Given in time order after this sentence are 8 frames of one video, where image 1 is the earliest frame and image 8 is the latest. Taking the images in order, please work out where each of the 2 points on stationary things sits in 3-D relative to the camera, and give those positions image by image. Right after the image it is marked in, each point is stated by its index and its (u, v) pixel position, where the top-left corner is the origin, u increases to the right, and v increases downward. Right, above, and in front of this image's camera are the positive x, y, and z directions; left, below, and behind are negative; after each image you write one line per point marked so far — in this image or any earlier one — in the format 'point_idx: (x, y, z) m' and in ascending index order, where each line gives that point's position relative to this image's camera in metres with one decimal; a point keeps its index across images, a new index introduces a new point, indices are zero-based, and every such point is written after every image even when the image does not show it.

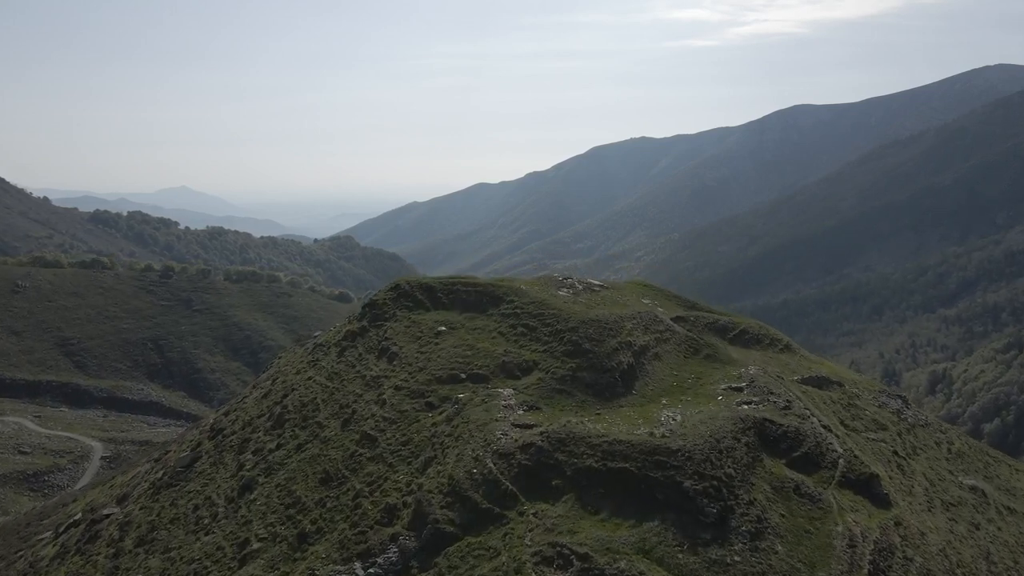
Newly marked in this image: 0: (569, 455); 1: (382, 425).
0: (+1.2, -3.5, +12.3) m
1: (-3.2, -3.5, +15.1) m
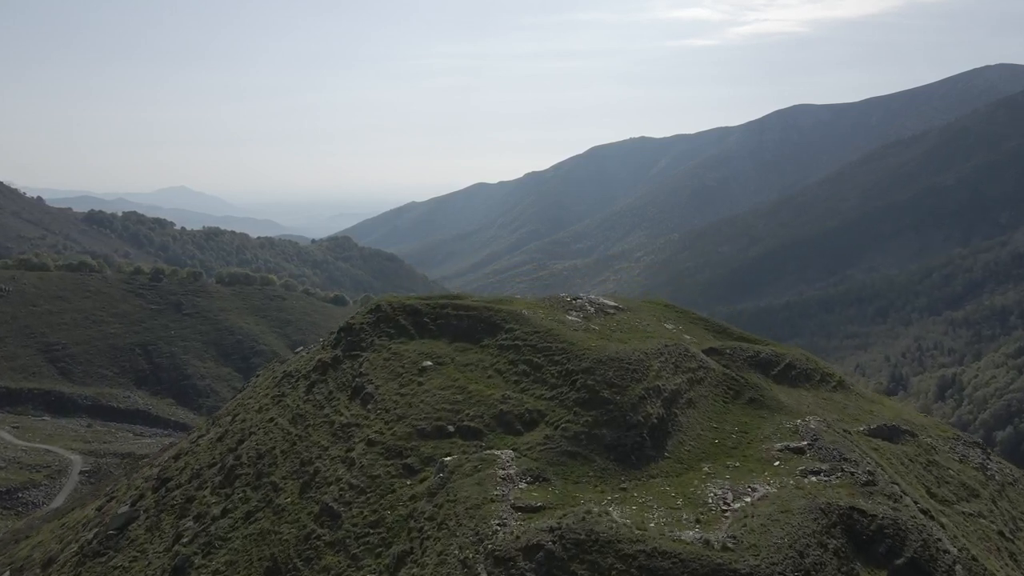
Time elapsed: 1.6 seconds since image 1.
0: (+1.2, -4.1, +9.3) m
1: (-3.2, -4.1, +12.1) m
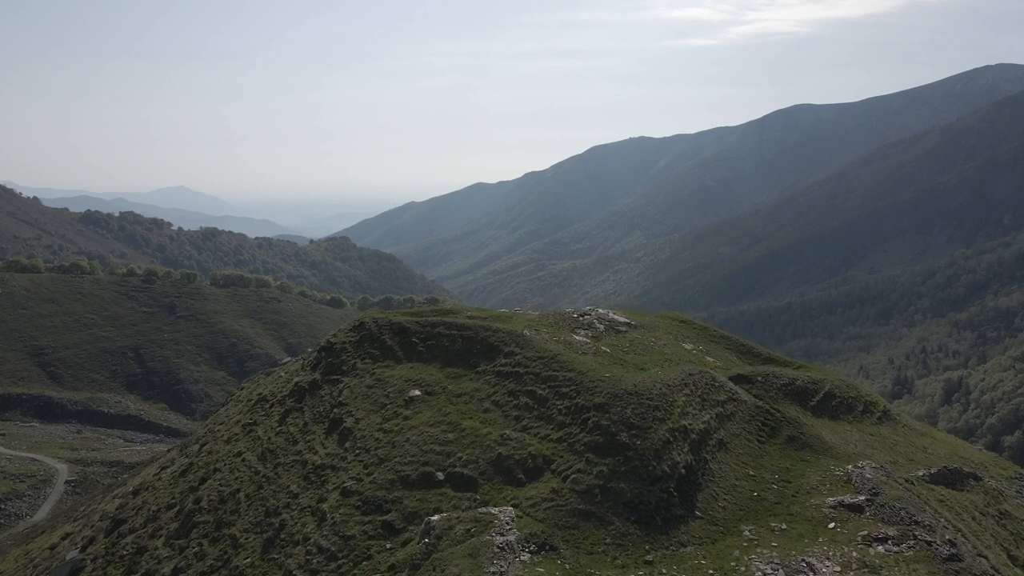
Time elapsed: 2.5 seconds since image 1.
0: (+1.2, -4.5, +7.5) m
1: (-3.2, -4.4, +10.3) m
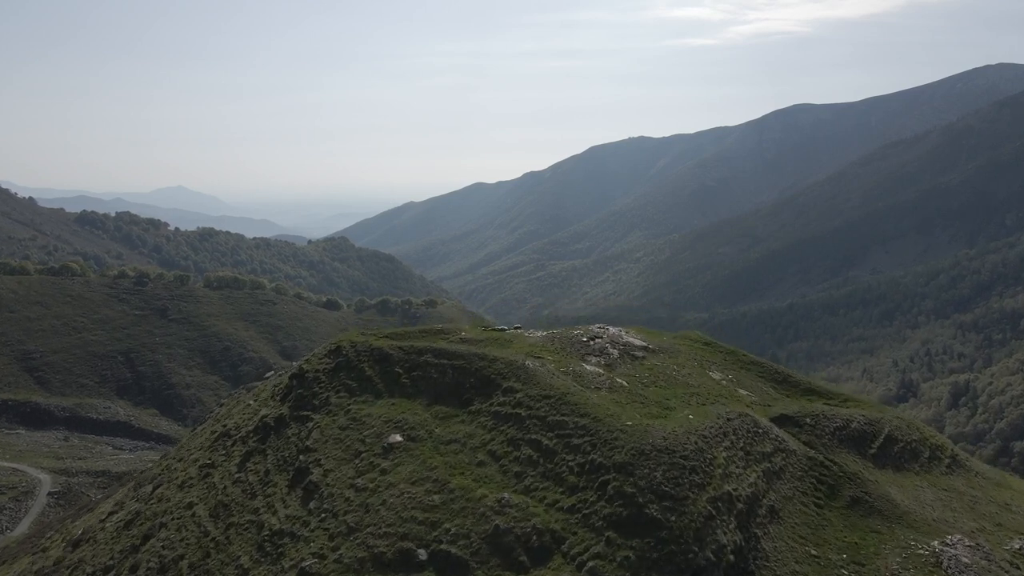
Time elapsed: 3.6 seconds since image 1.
0: (+1.2, -4.9, +5.4) m
1: (-3.2, -4.9, +8.2) m
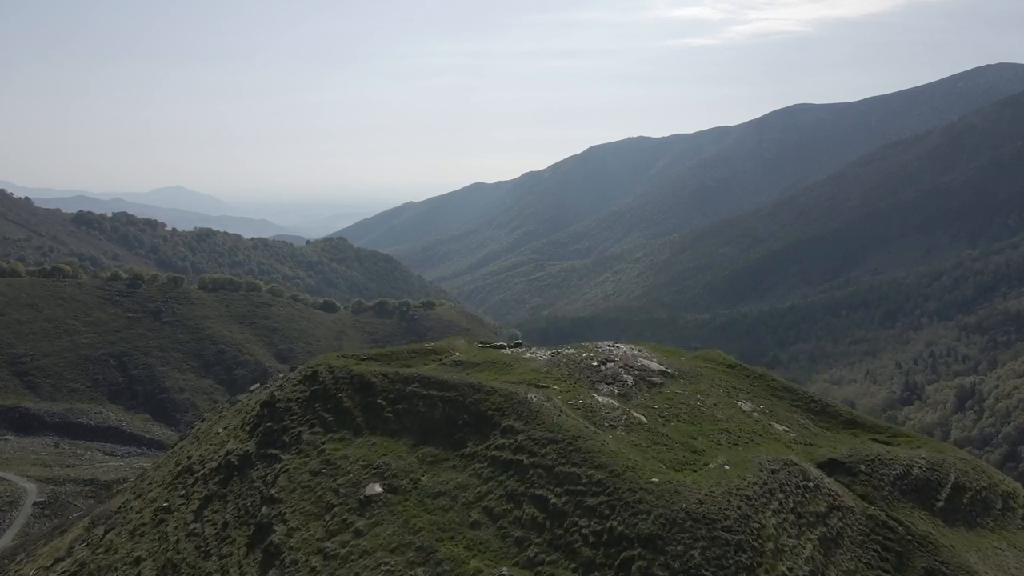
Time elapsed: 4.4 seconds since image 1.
0: (+1.2, -5.2, +3.8) m
1: (-3.2, -5.2, +6.5) m
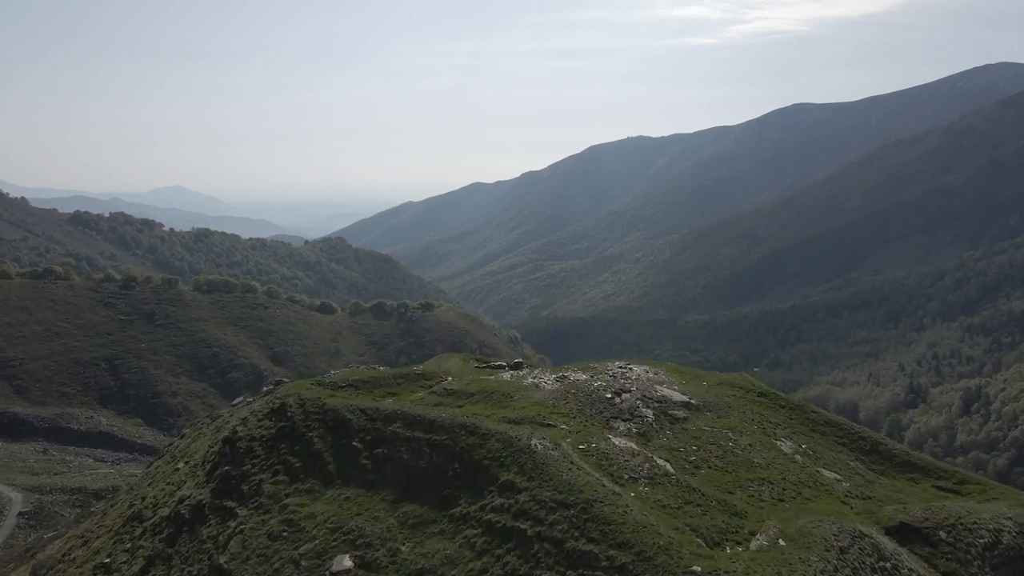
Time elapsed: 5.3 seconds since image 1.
0: (+1.2, -5.5, +2.1) m
1: (-3.2, -5.5, +4.9) m
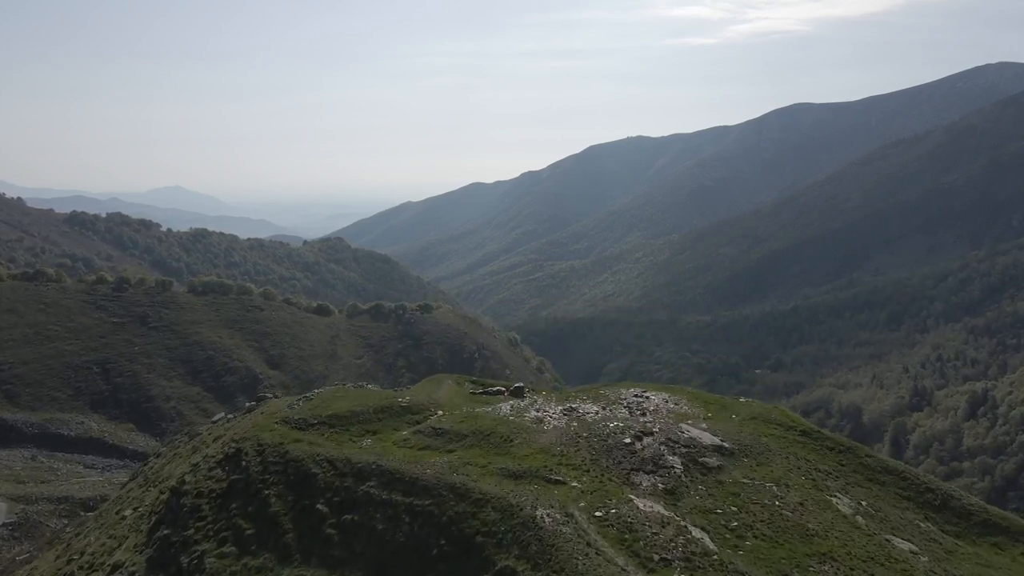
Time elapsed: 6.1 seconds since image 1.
0: (+1.2, -5.8, +0.4) m
1: (-3.2, -5.8, +3.2) m
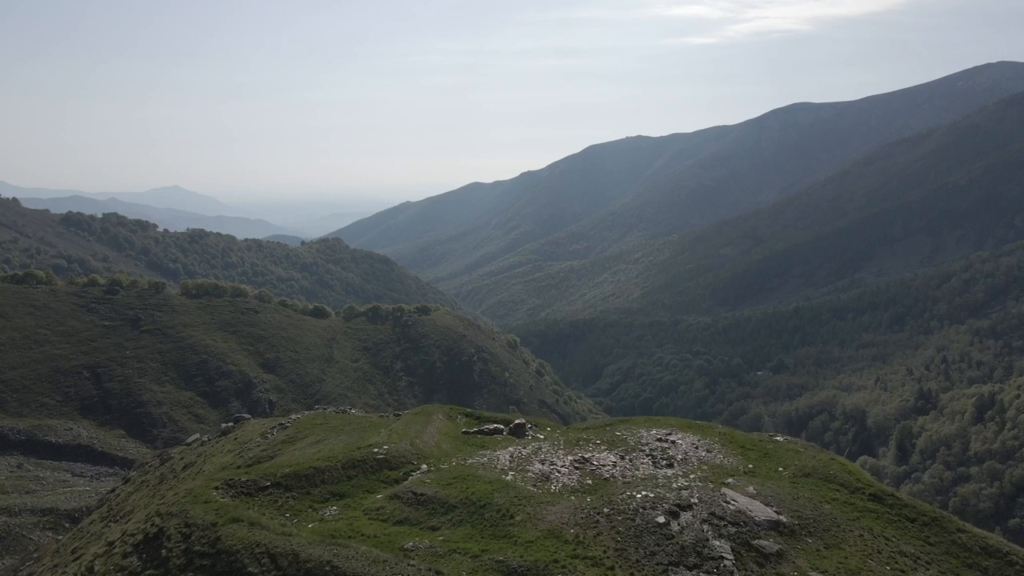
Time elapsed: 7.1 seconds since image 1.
0: (+1.2, -6.2, -1.5) m
1: (-3.2, -6.2, +1.3) m
